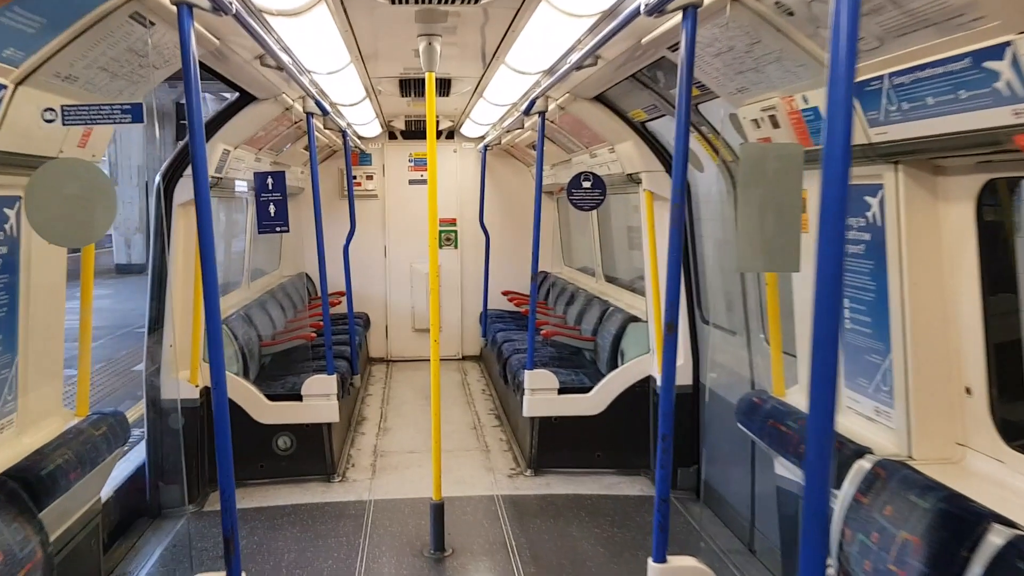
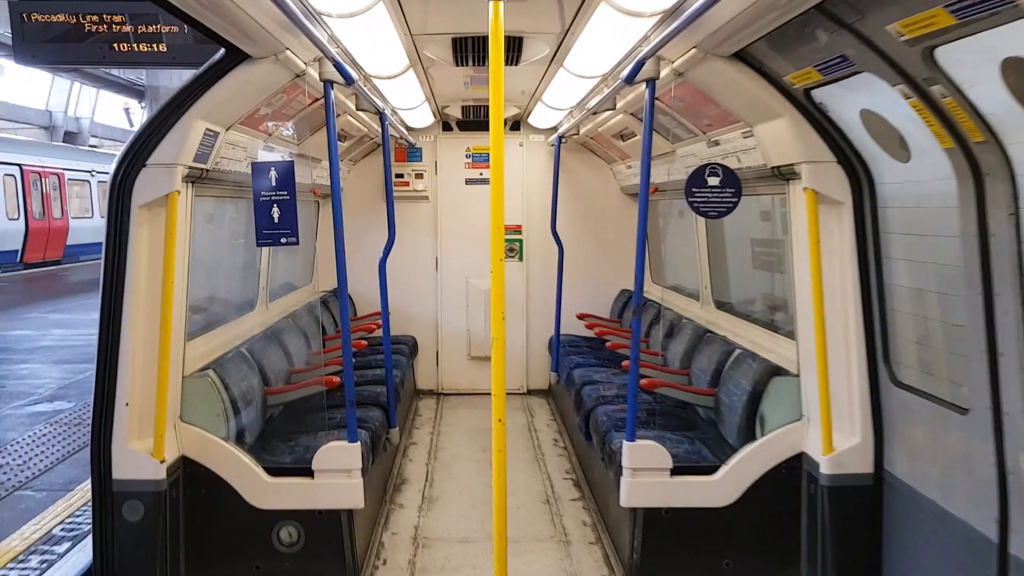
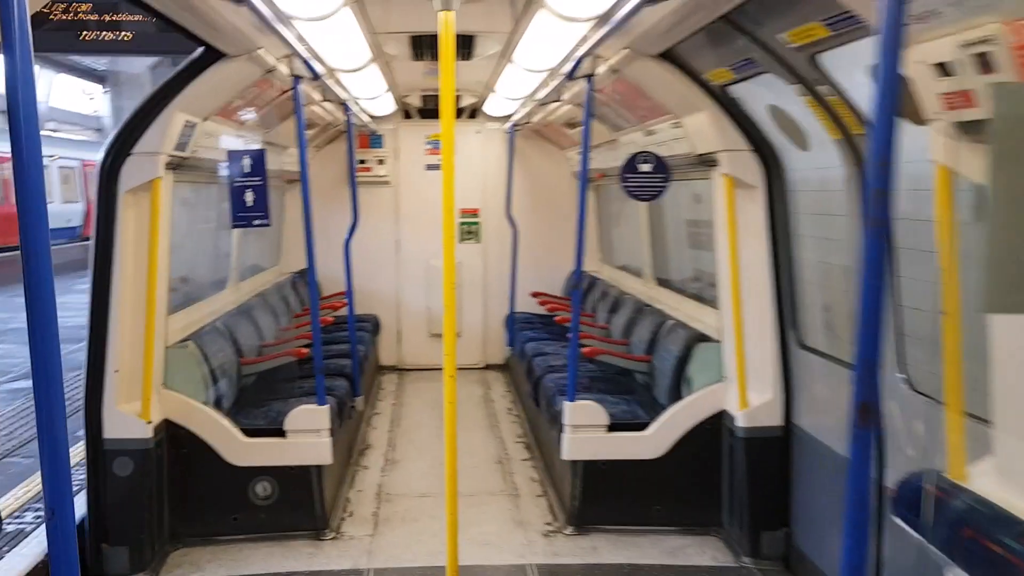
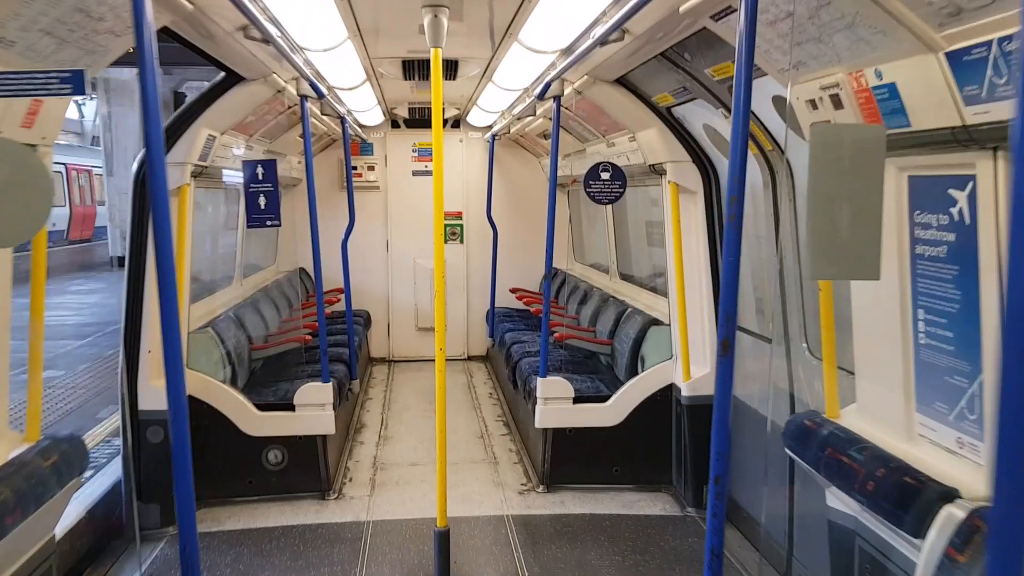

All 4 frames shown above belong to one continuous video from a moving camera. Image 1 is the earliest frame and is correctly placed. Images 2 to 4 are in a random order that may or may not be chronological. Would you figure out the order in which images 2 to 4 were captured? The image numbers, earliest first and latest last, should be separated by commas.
4, 3, 2
